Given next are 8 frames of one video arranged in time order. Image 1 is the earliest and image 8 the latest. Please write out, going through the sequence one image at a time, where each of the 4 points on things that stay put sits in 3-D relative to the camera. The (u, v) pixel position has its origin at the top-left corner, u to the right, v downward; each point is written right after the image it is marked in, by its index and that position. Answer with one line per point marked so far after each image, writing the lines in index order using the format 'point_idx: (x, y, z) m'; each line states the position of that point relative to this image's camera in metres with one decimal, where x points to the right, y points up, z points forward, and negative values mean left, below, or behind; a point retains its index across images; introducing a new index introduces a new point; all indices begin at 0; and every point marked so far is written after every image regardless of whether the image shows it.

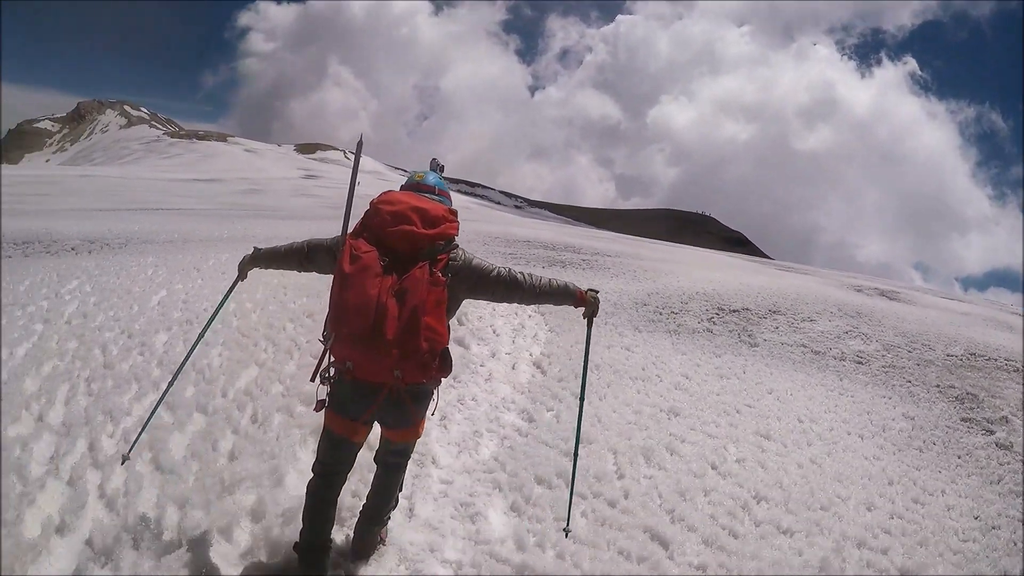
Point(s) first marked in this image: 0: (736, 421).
0: (+1.4, -0.8, +5.8) m
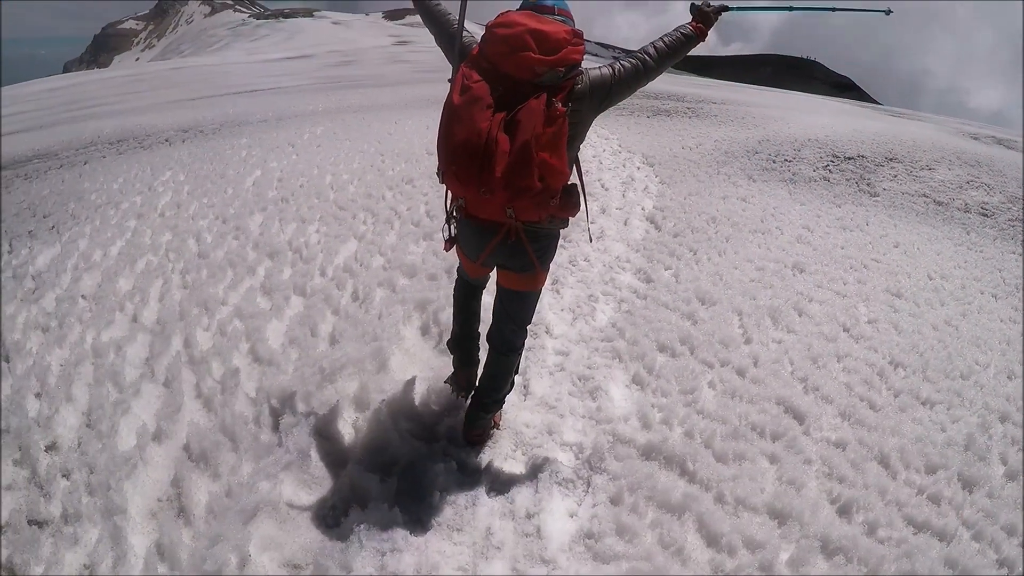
0: (+2.1, +0.1, +5.3) m
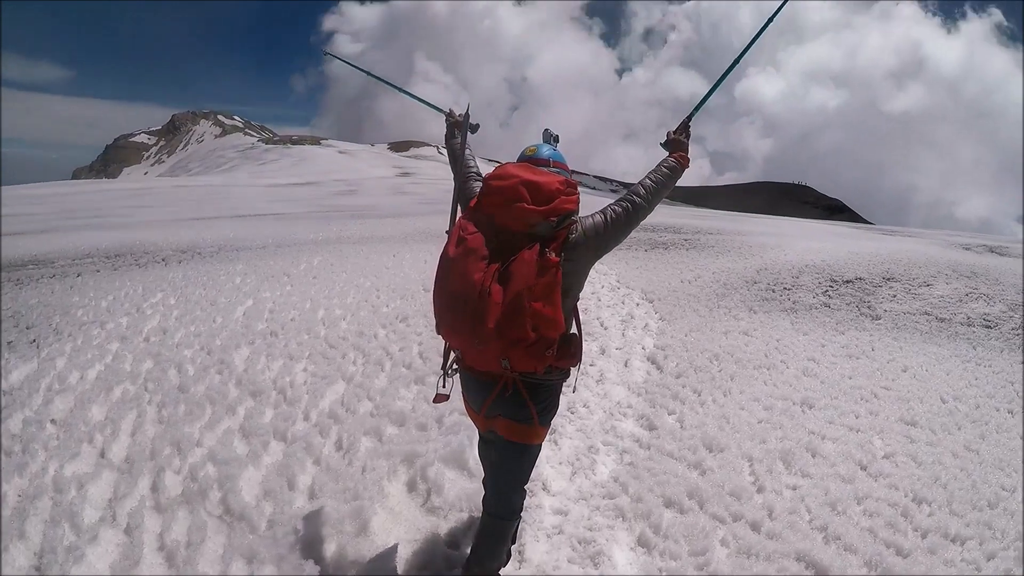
0: (+2.1, -0.7, +5.1) m
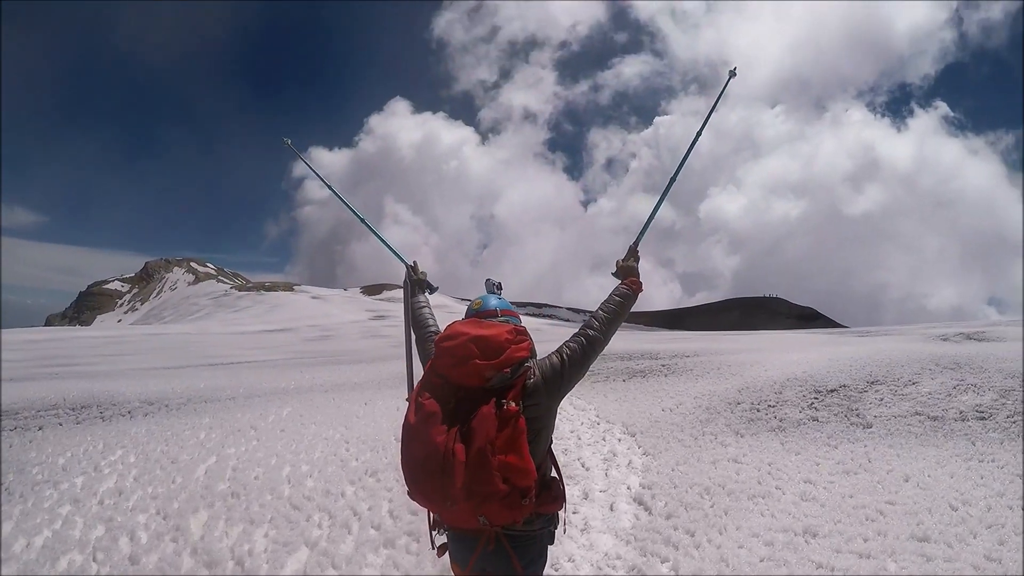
0: (+2.0, -1.3, +4.8) m
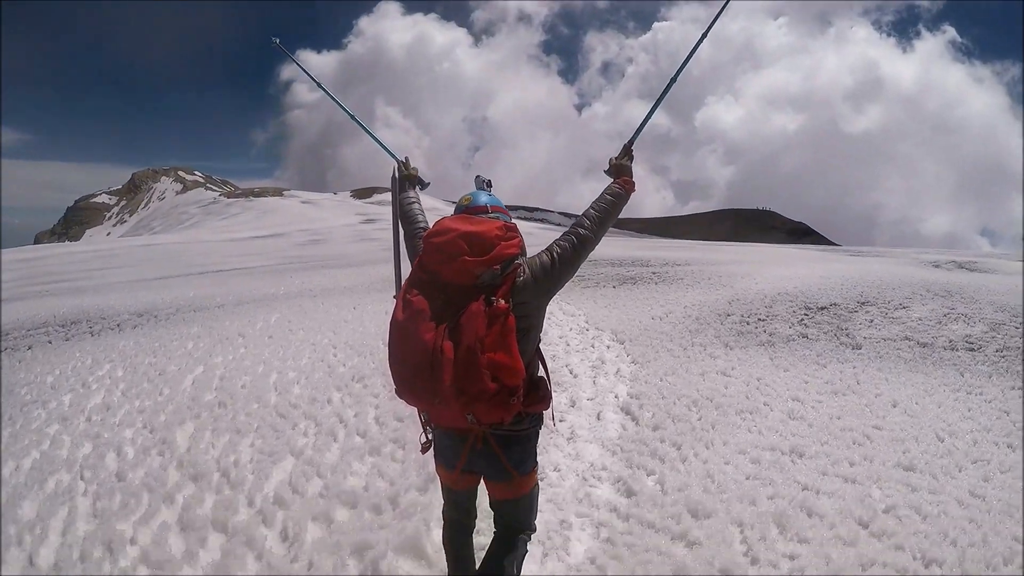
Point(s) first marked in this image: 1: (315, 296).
0: (+1.9, -0.9, +4.8) m
1: (-2.2, -0.1, +9.9) m
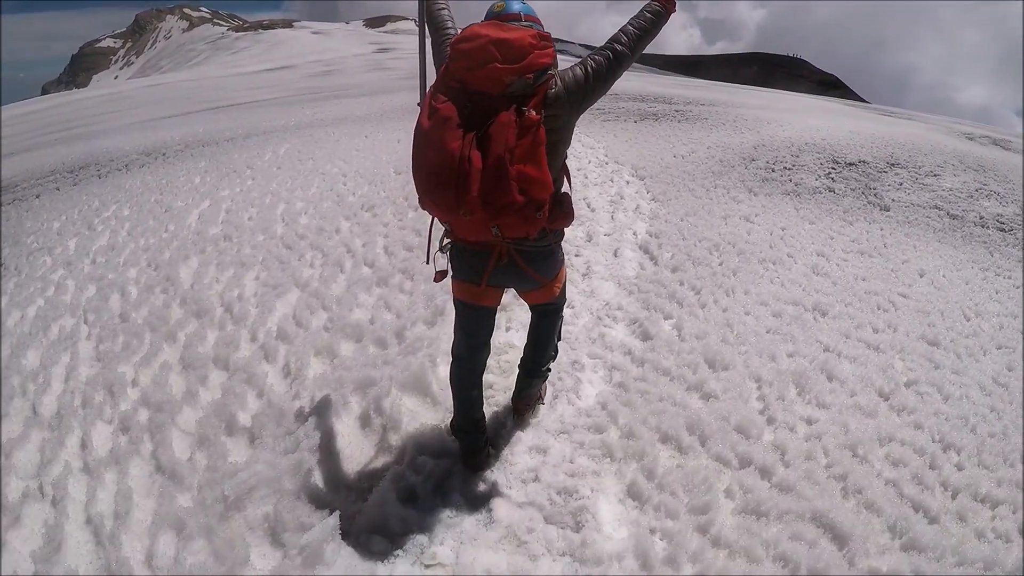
0: (+2.0, -0.2, +4.7) m
1: (-1.9, +1.7, +9.7) m
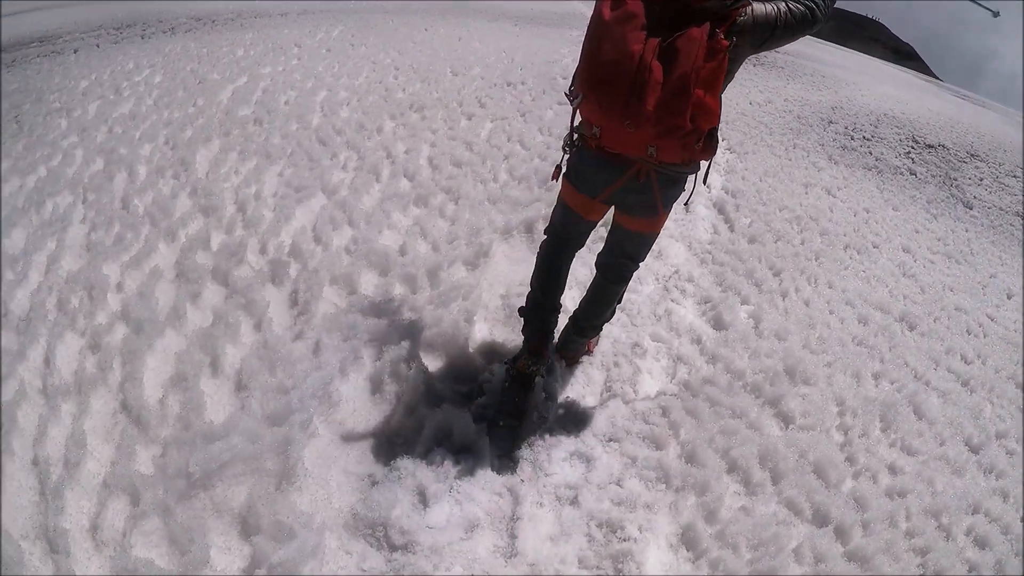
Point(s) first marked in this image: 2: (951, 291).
0: (+2.2, -0.3, +4.1) m
1: (-1.2, +2.5, +9.1) m
2: (+2.3, -0.1, +4.7) m
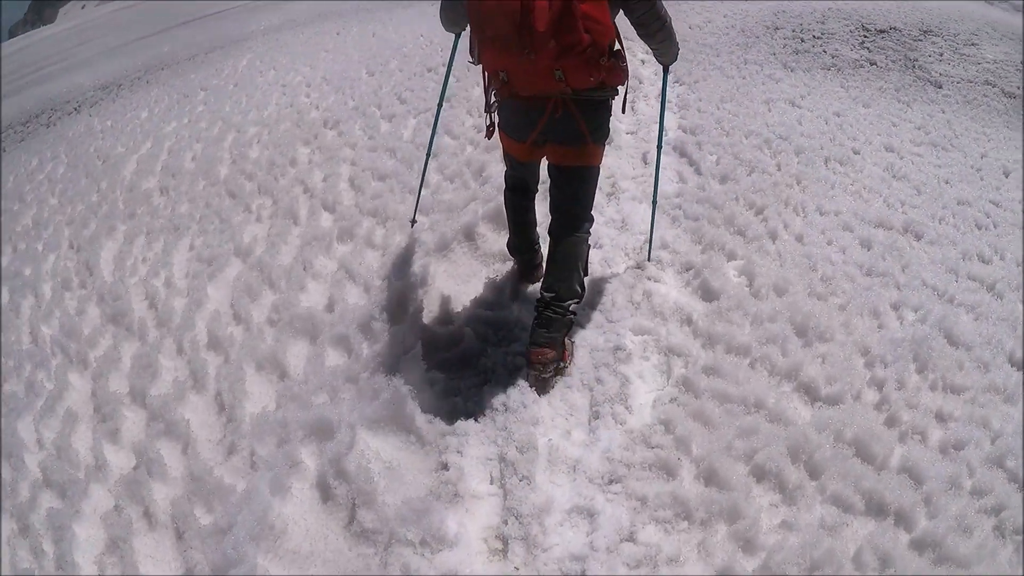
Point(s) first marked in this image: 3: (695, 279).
0: (+2.1, +0.1, +3.7) m
1: (-1.9, +2.2, +8.6) m
2: (+2.1, +0.4, +4.3) m
3: (+0.7, 0.0, +3.3) m
